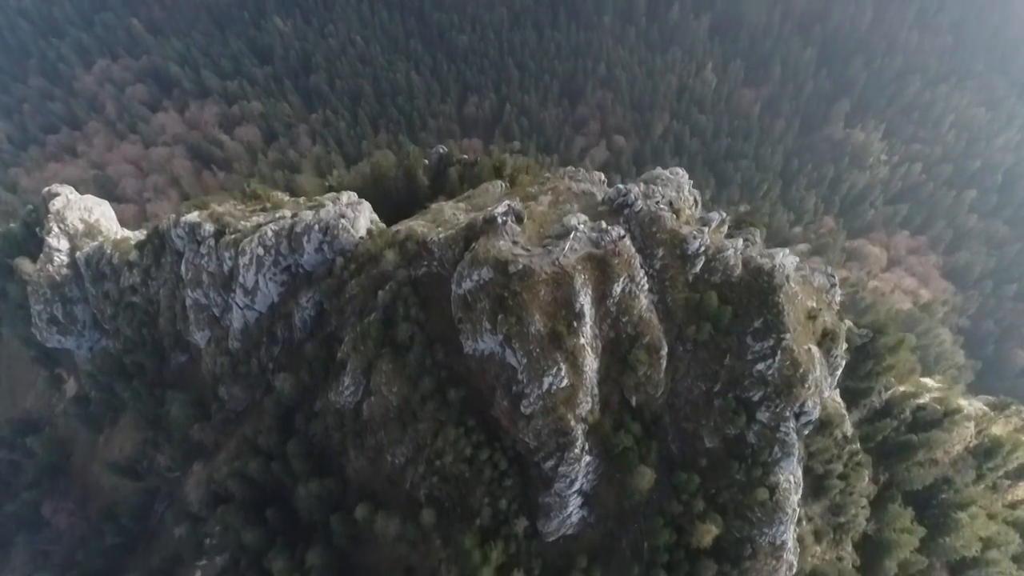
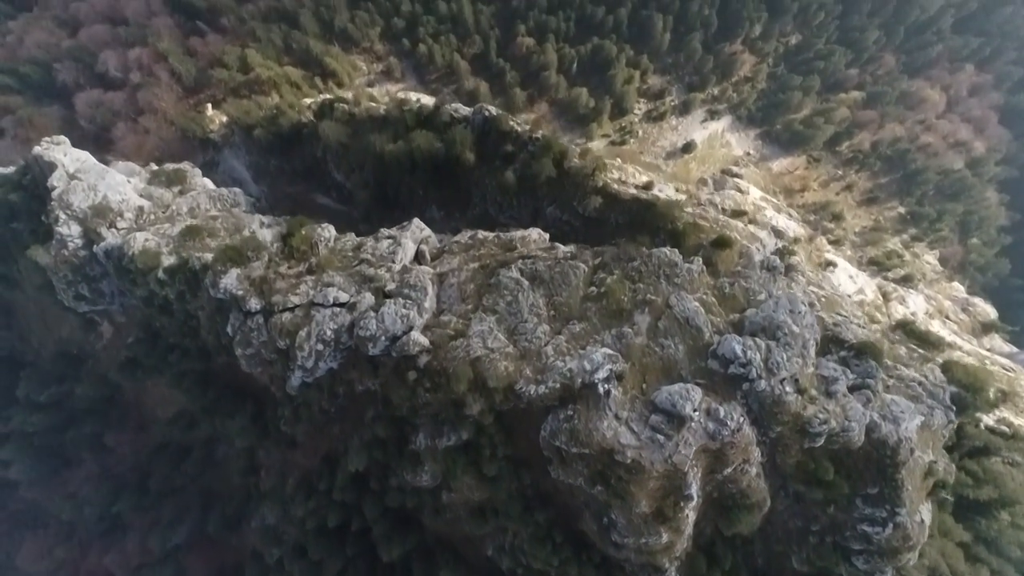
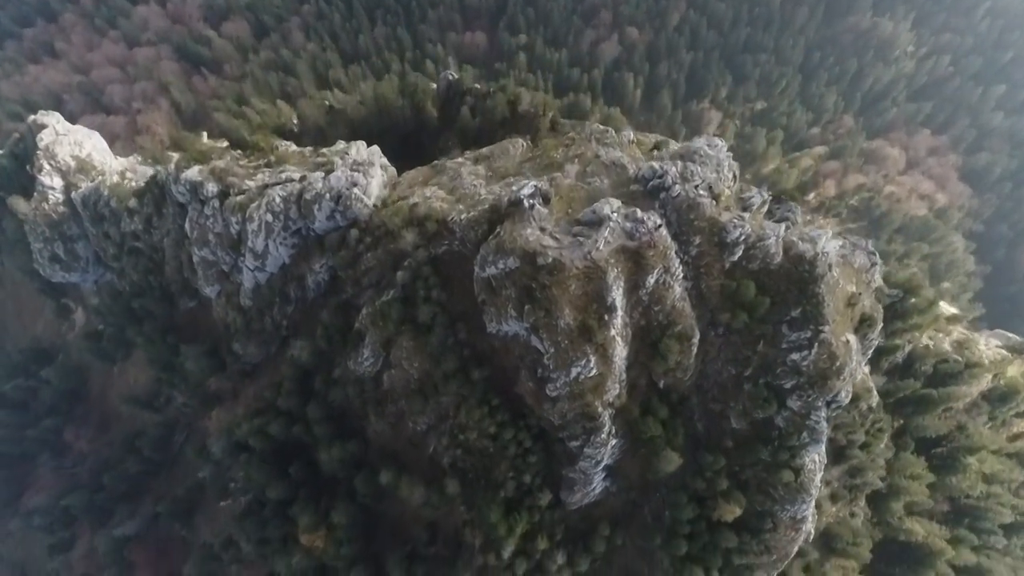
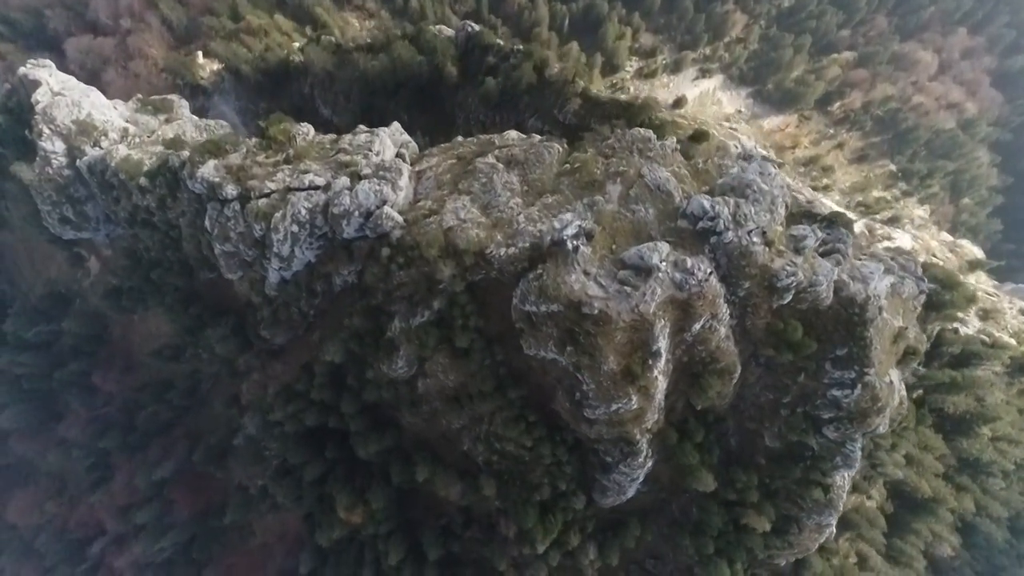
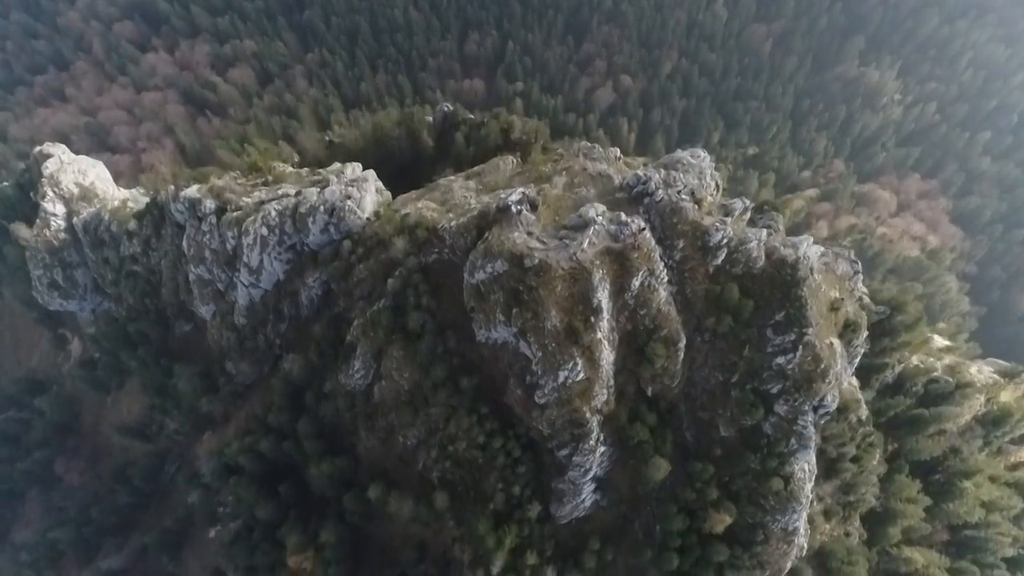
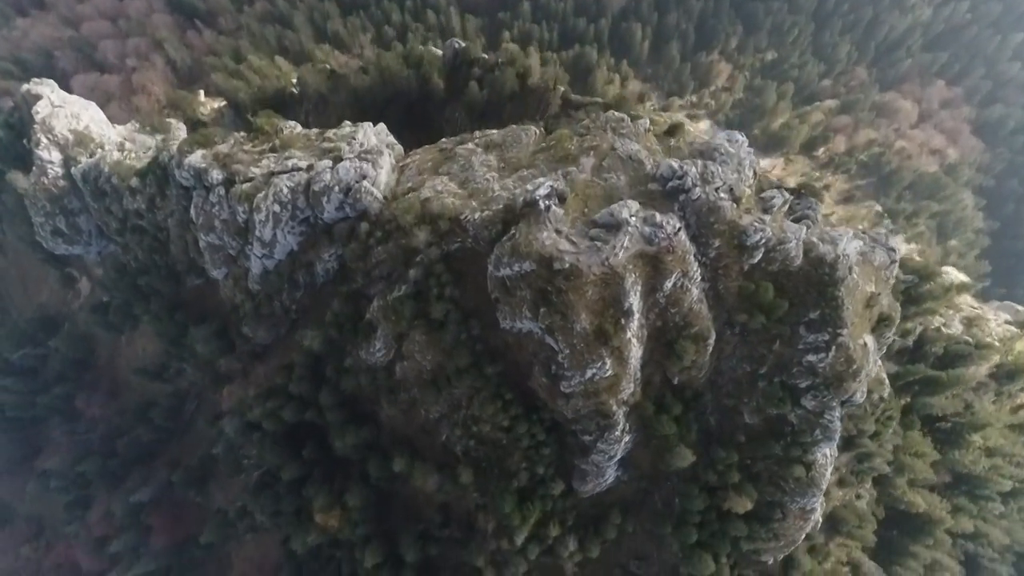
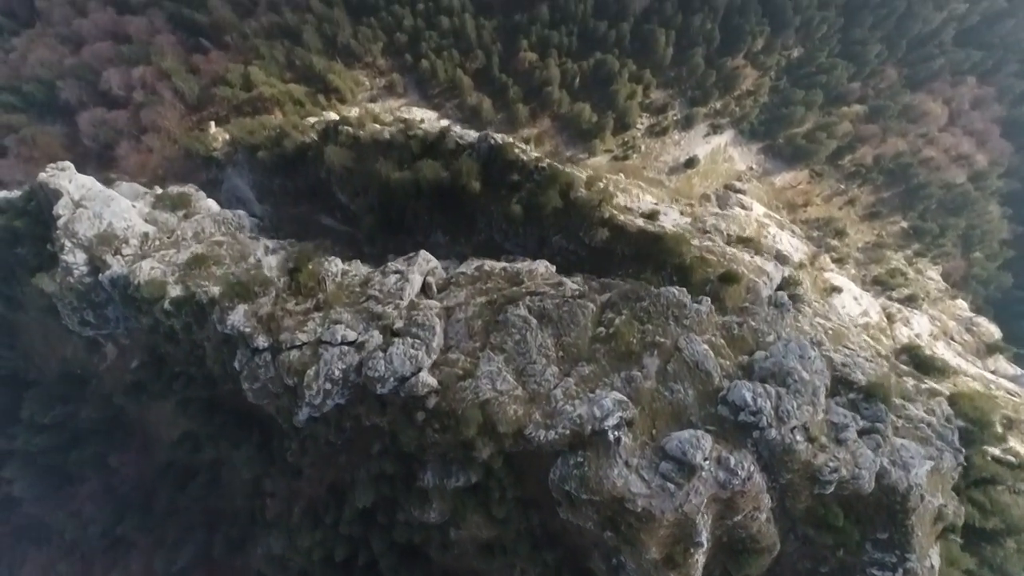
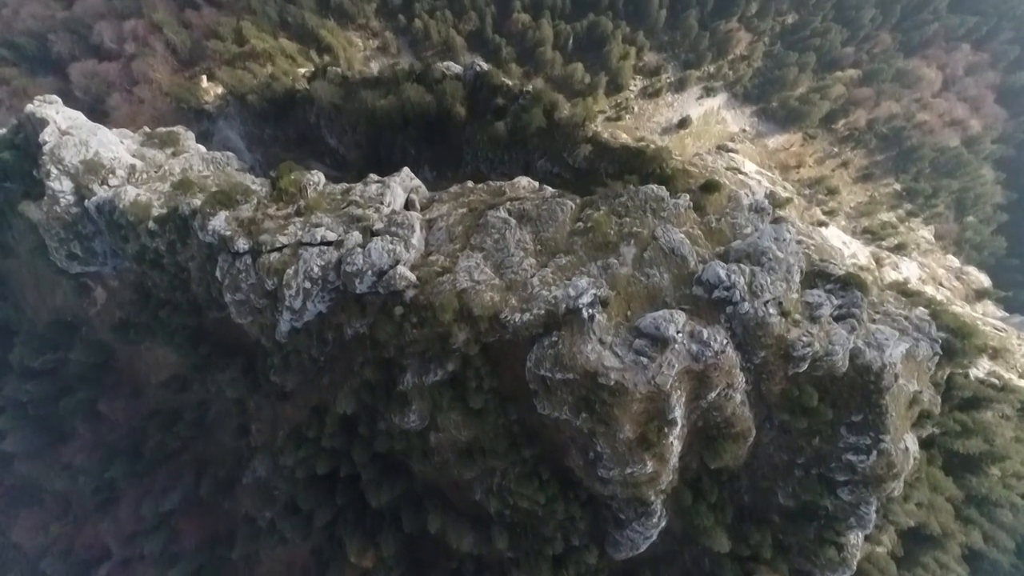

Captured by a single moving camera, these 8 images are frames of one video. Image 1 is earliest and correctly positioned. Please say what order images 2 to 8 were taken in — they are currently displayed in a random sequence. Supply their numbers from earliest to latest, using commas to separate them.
5, 3, 6, 4, 8, 2, 7
